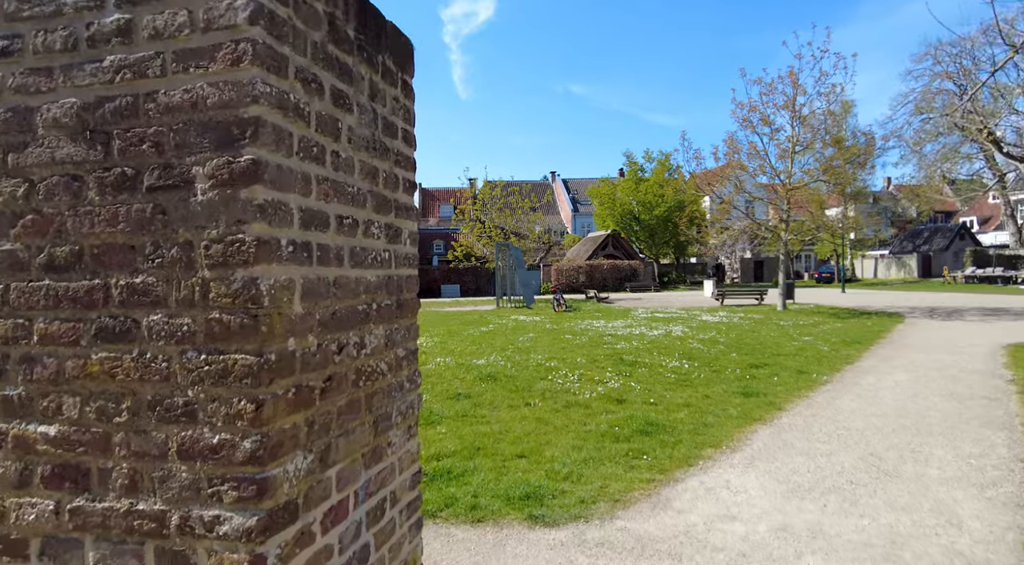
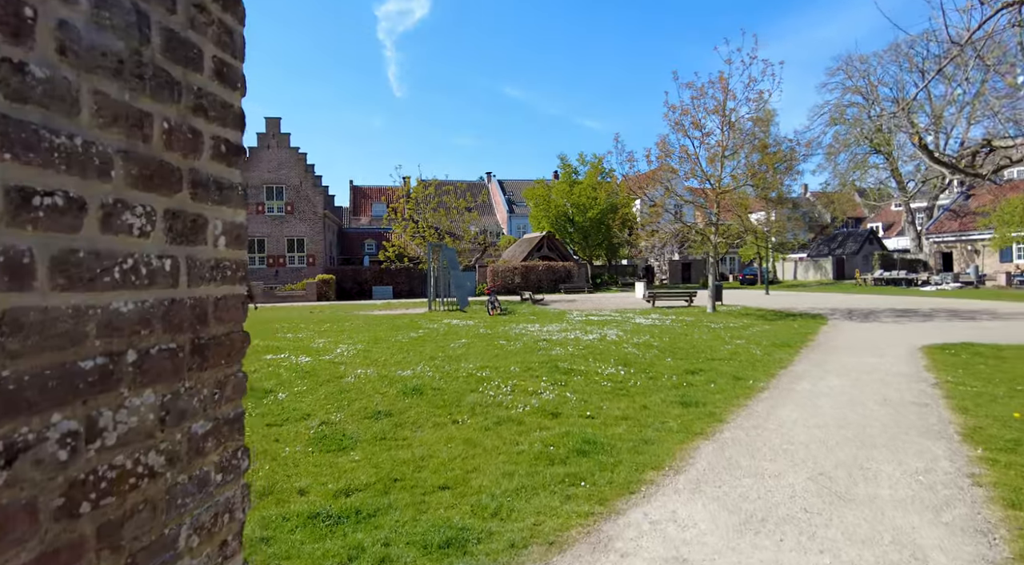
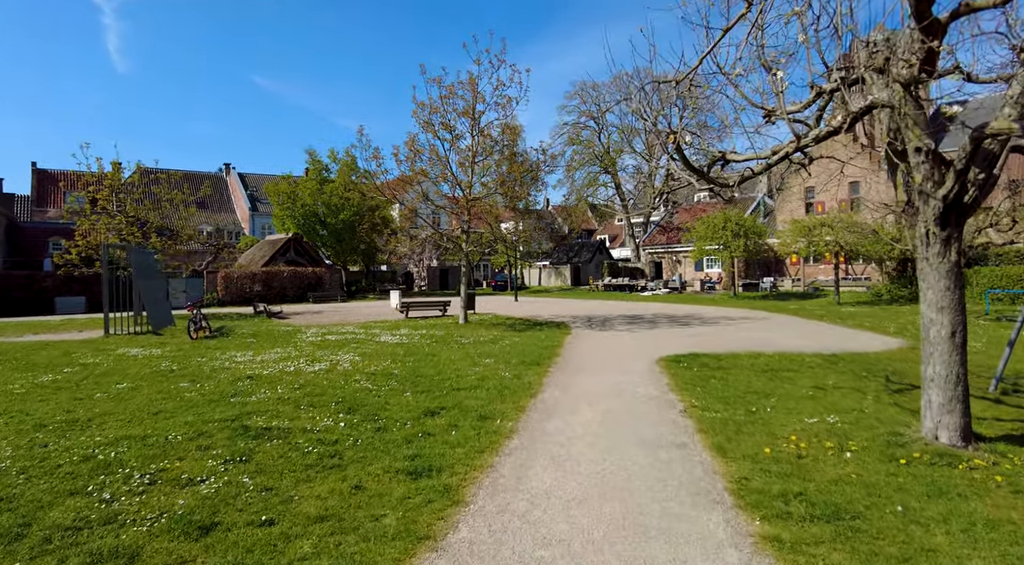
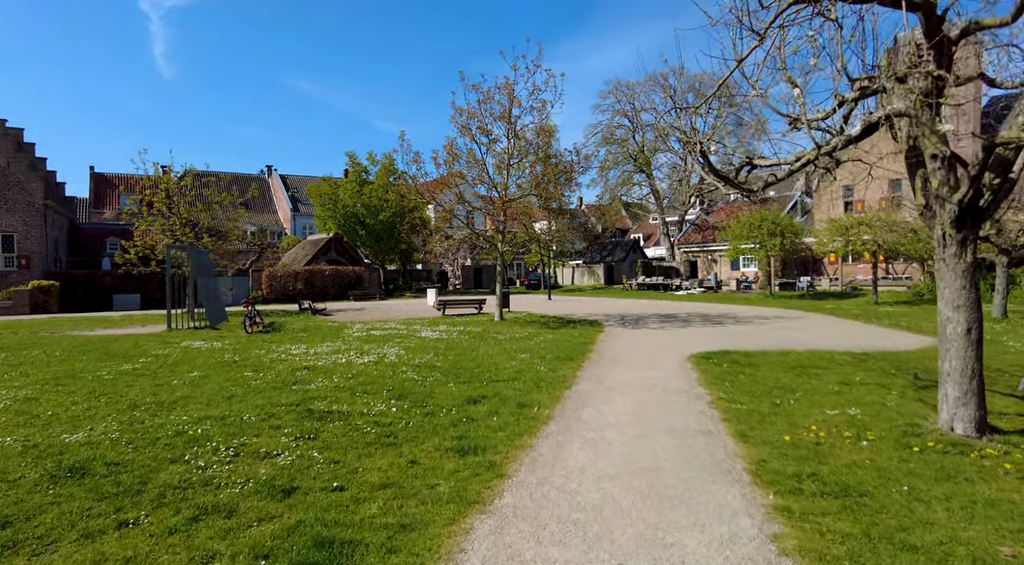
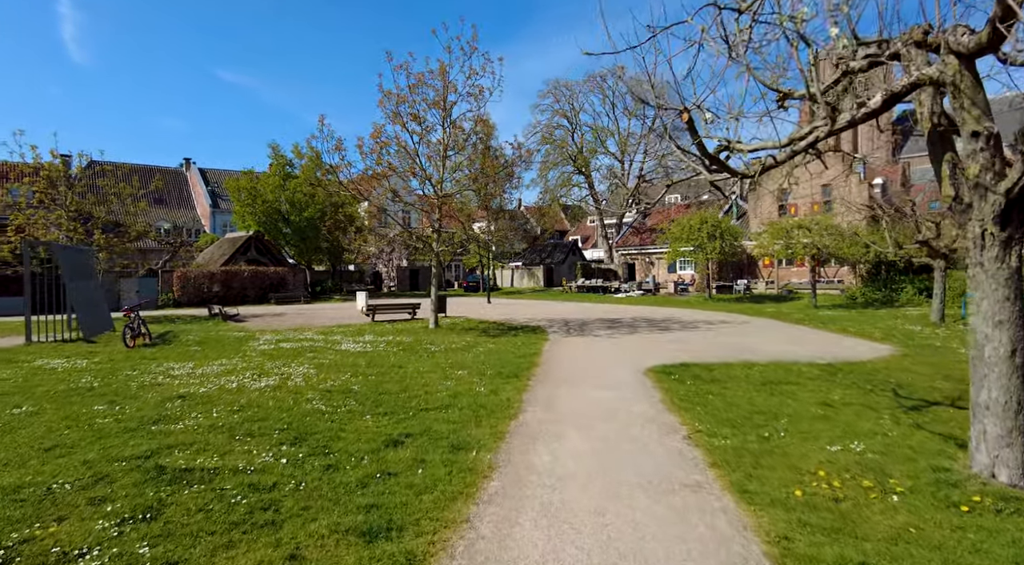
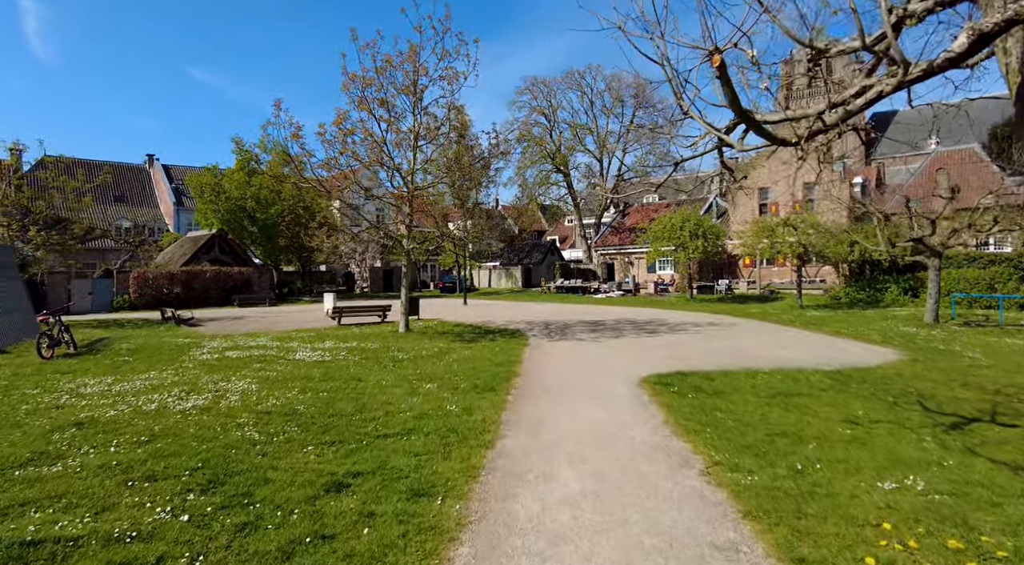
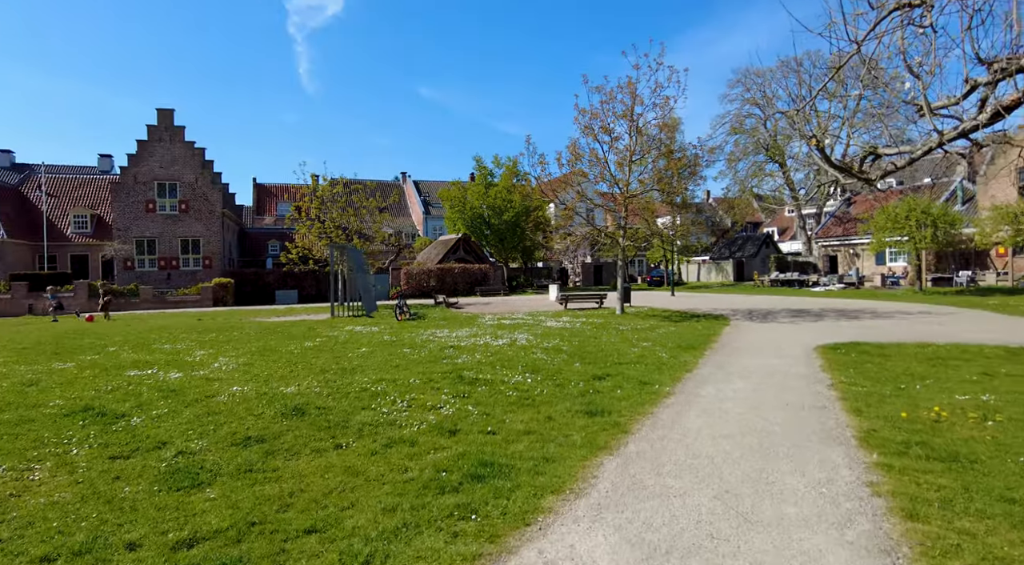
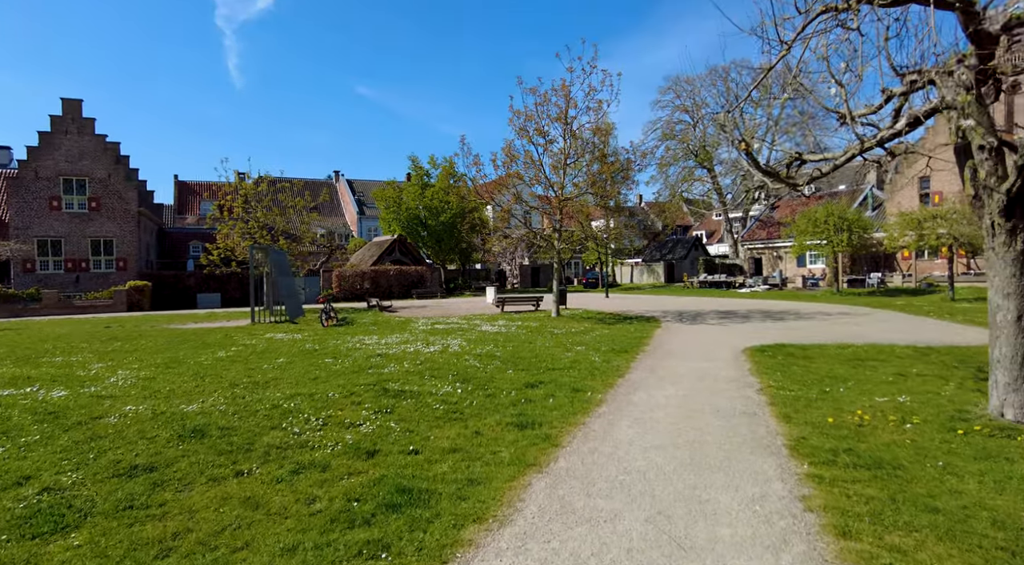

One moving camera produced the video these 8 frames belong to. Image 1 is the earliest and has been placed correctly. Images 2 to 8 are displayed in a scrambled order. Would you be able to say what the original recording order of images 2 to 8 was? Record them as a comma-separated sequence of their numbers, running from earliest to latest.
2, 7, 8, 4, 3, 5, 6
